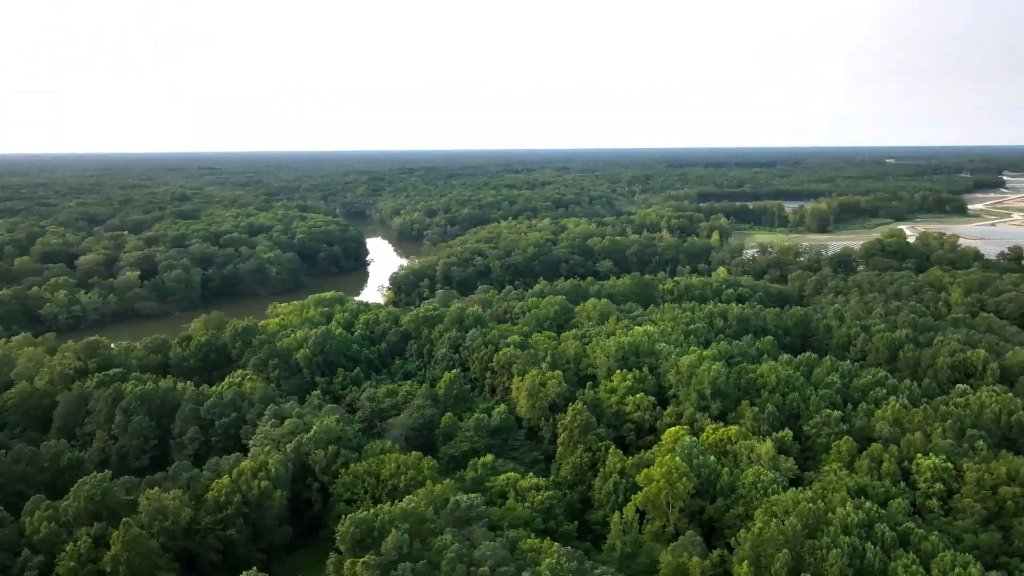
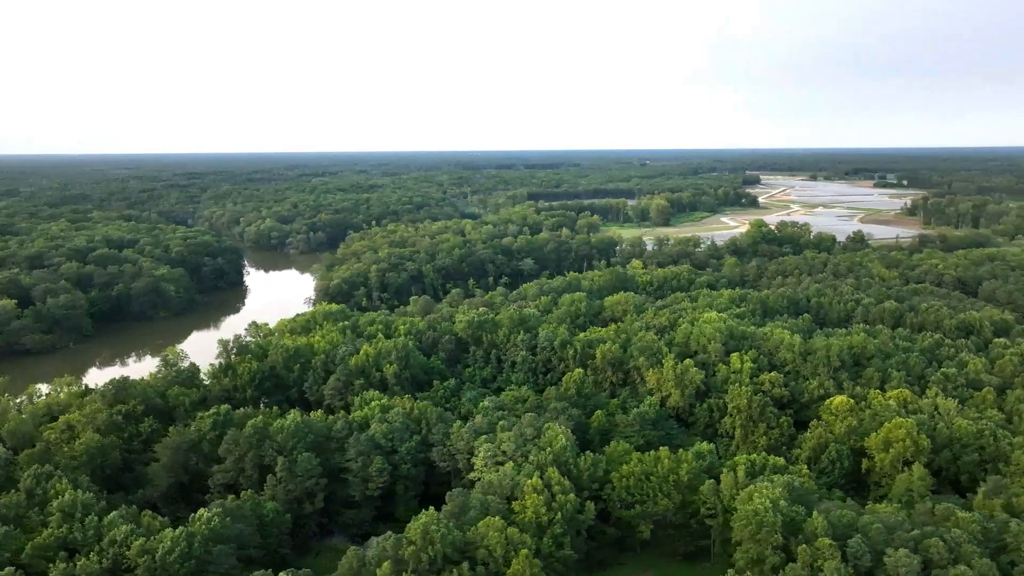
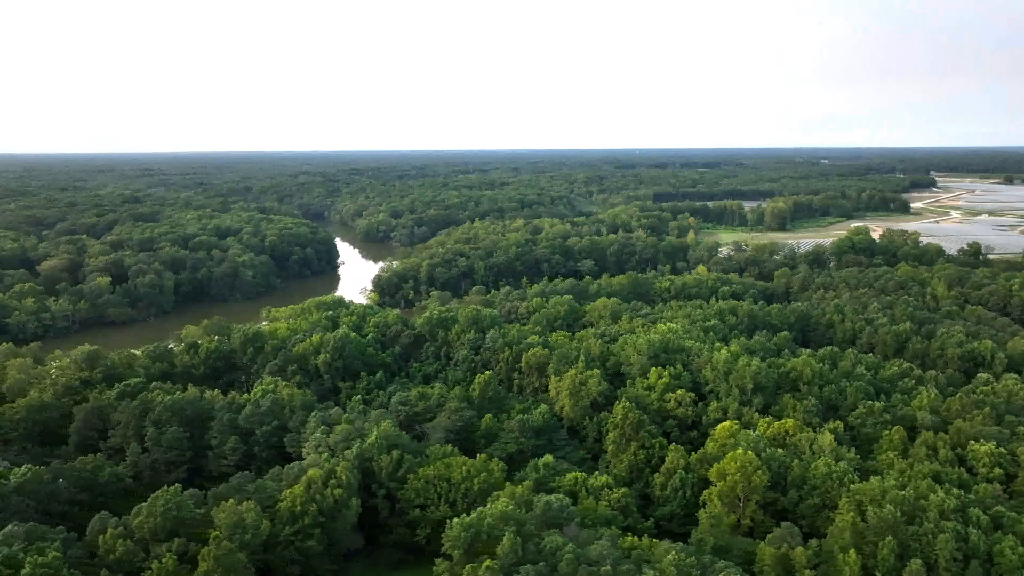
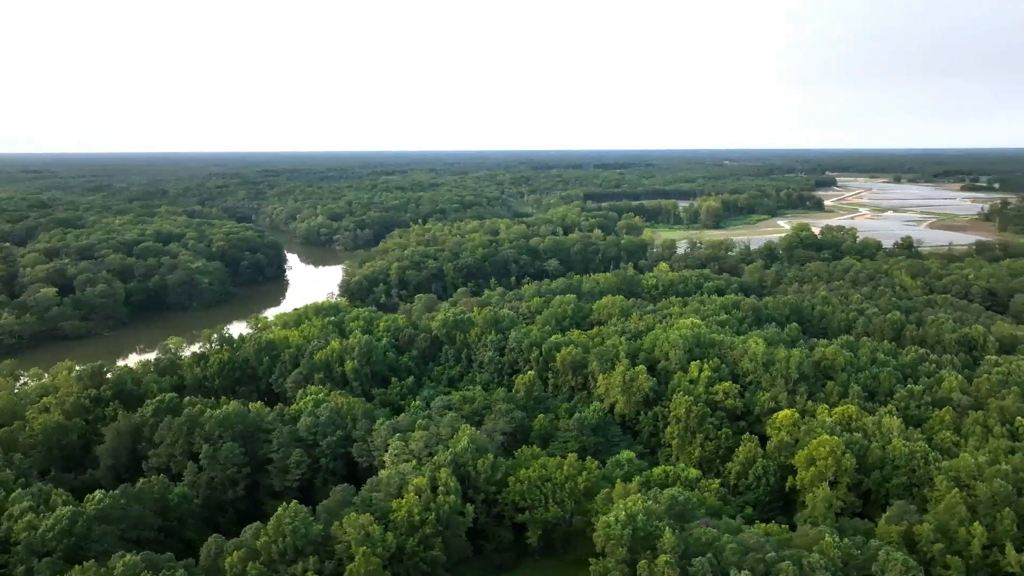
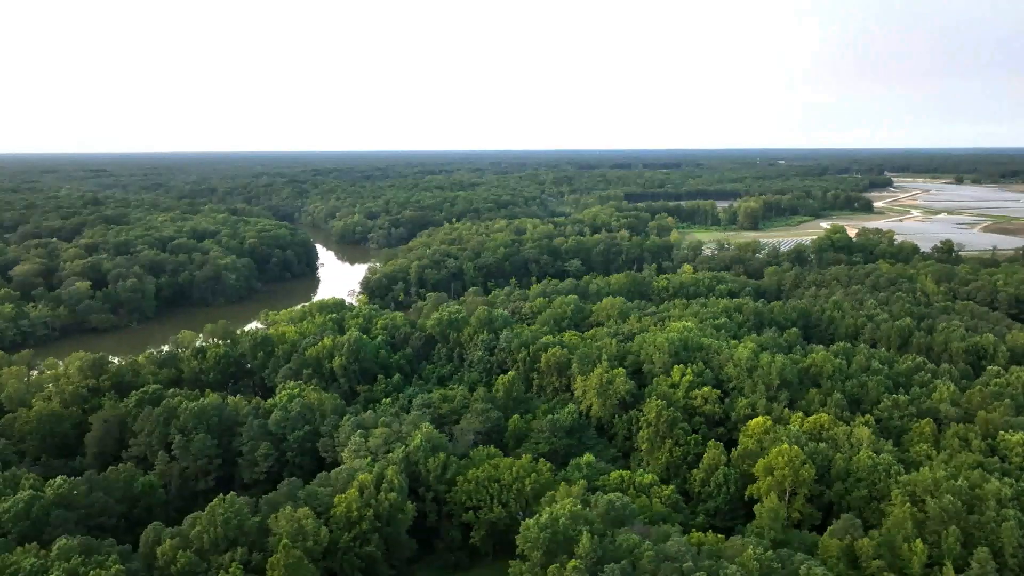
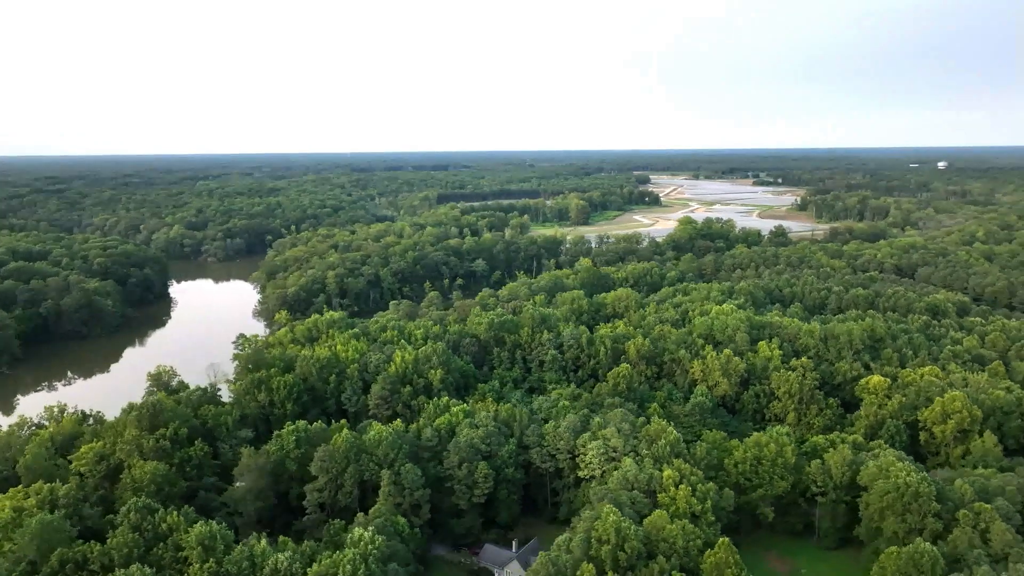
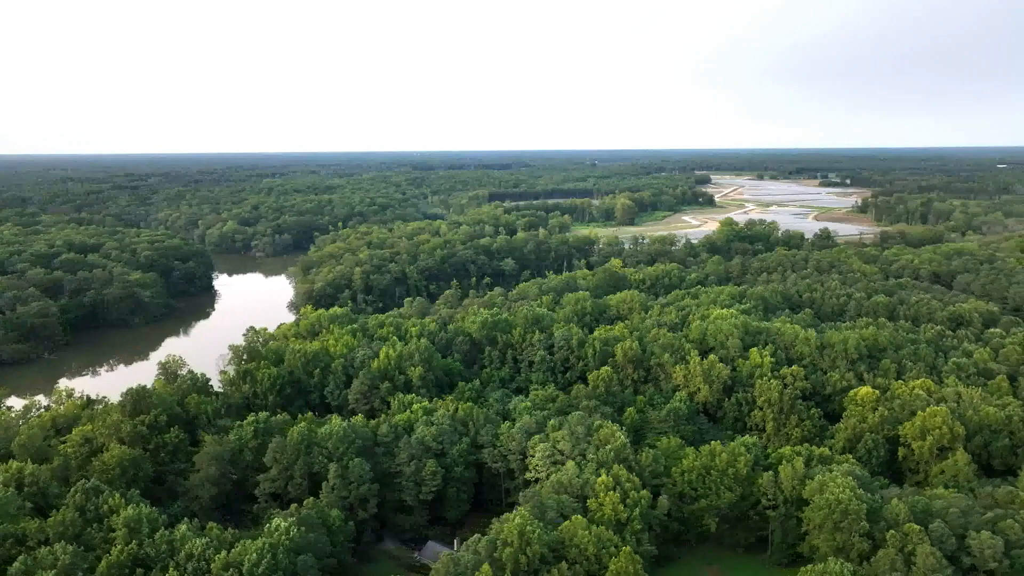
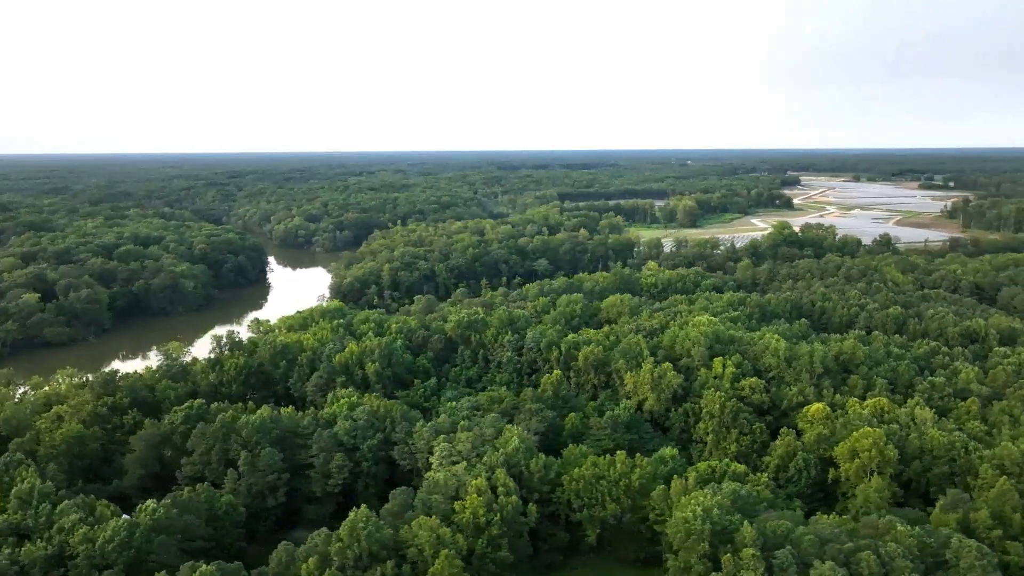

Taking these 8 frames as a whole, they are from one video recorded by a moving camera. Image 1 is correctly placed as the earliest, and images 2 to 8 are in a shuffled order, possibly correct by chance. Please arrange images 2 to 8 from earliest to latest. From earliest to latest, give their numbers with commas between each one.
3, 5, 4, 8, 2, 7, 6
